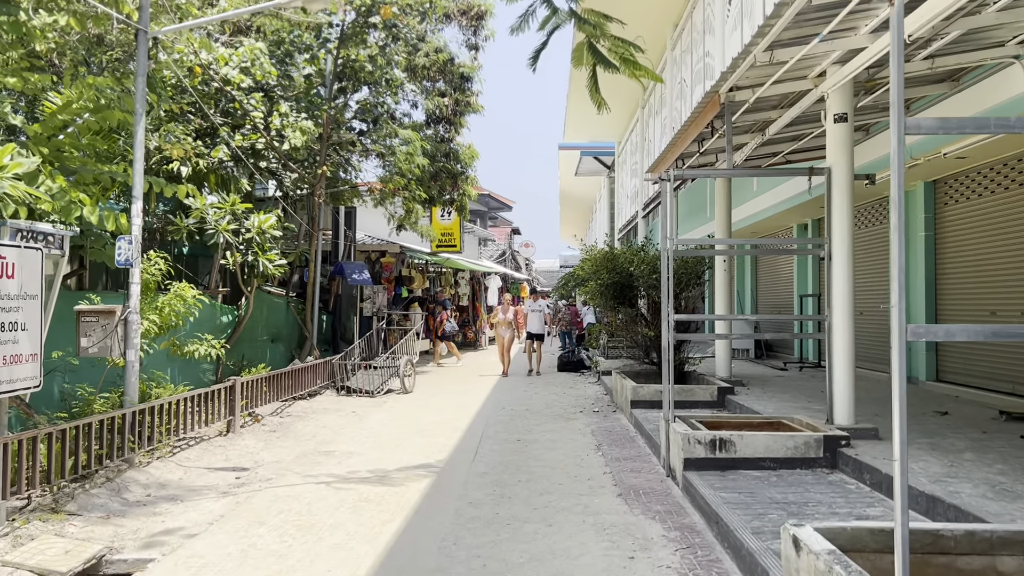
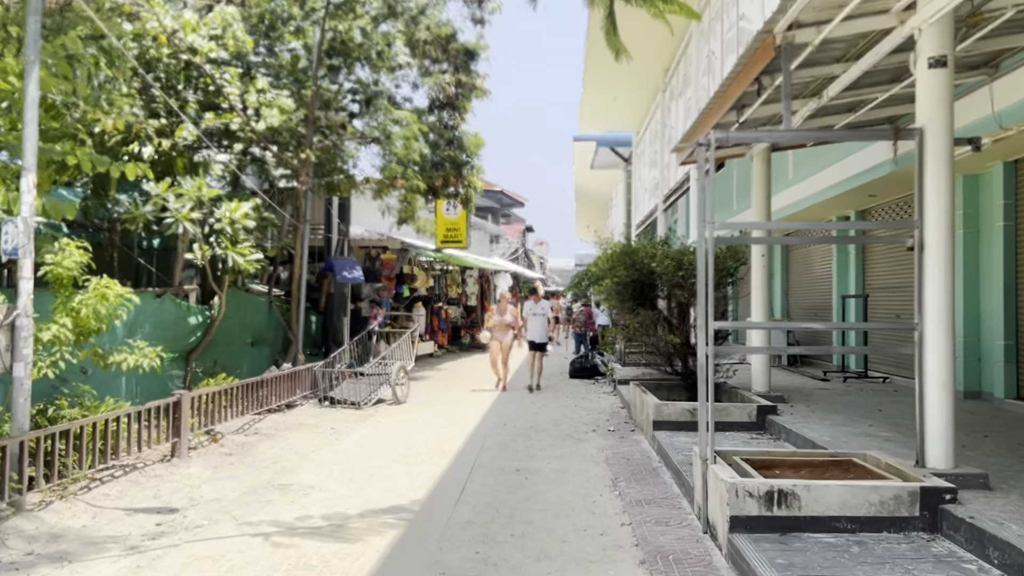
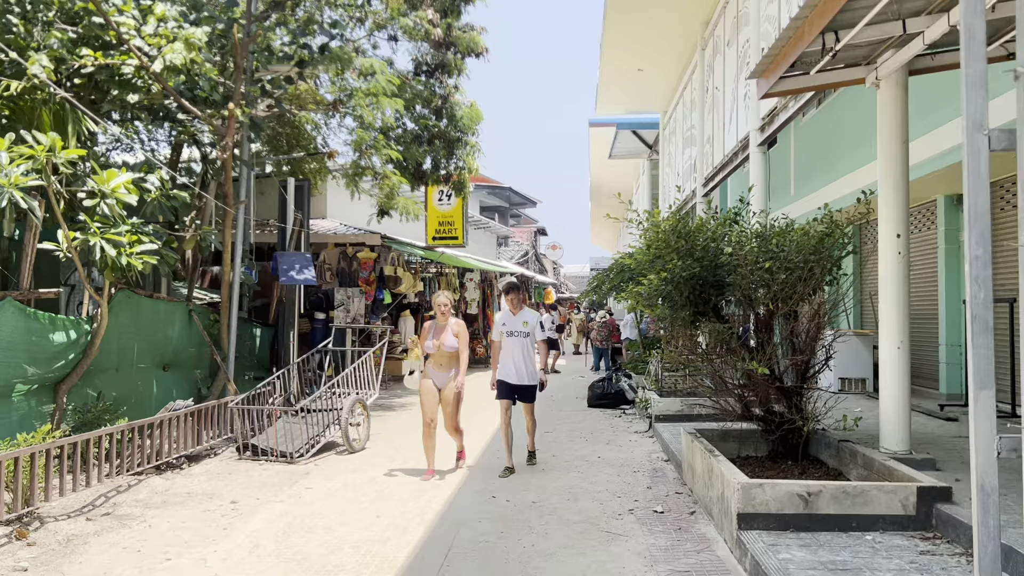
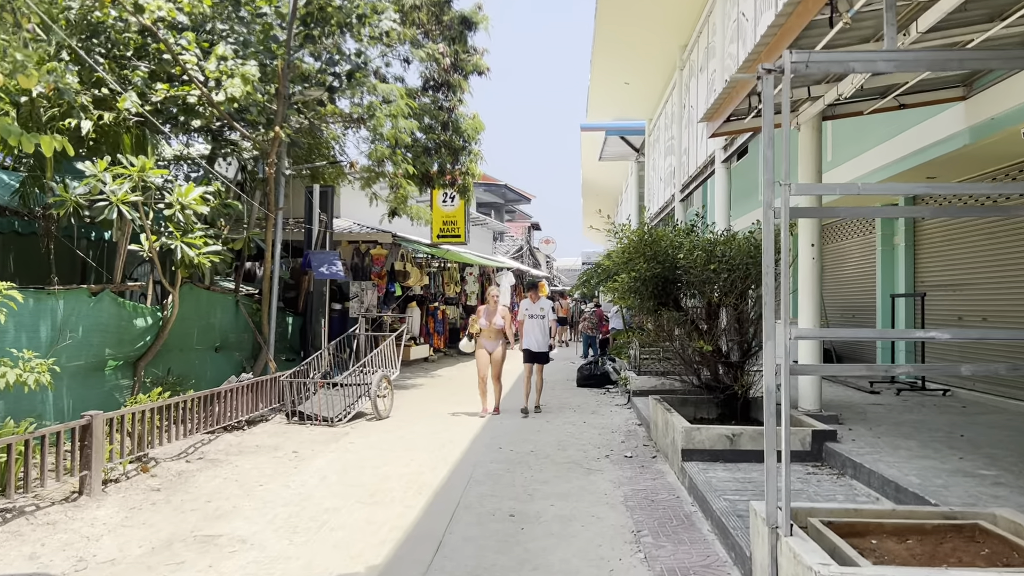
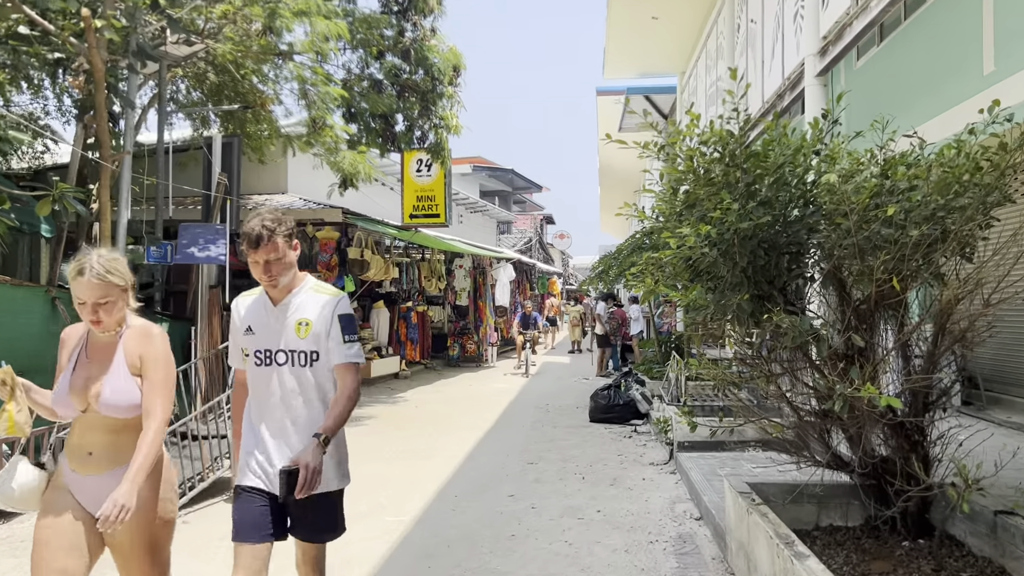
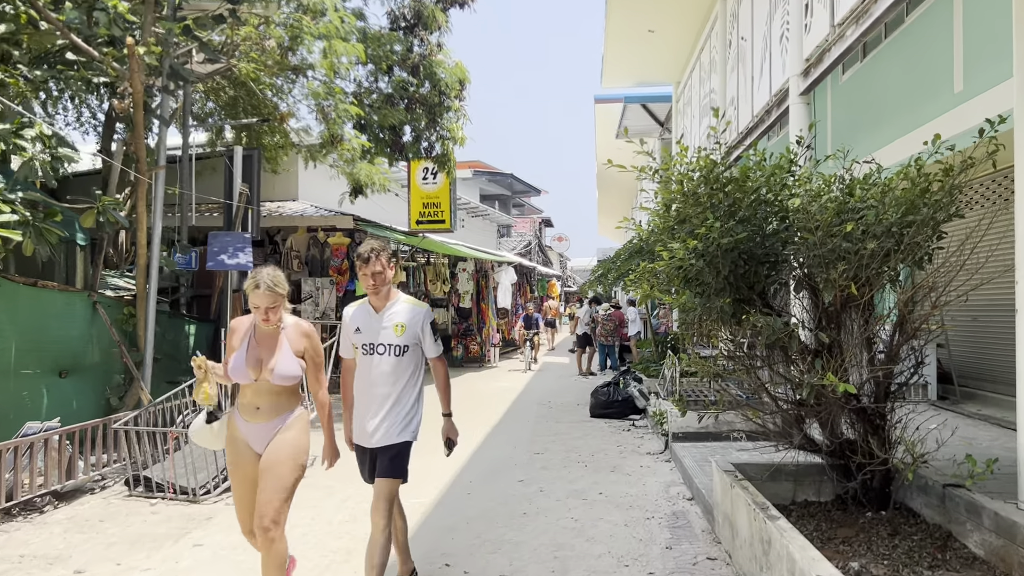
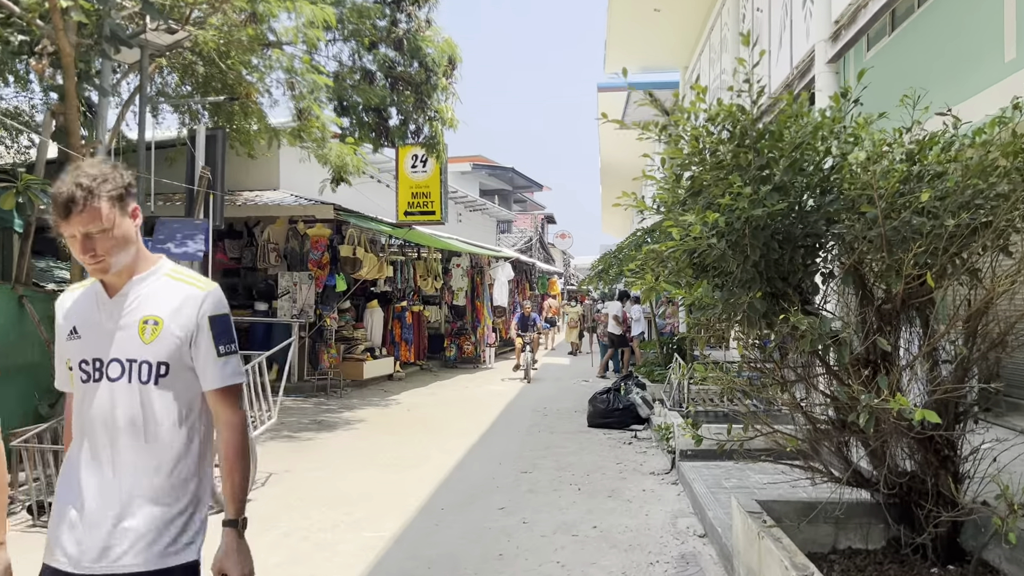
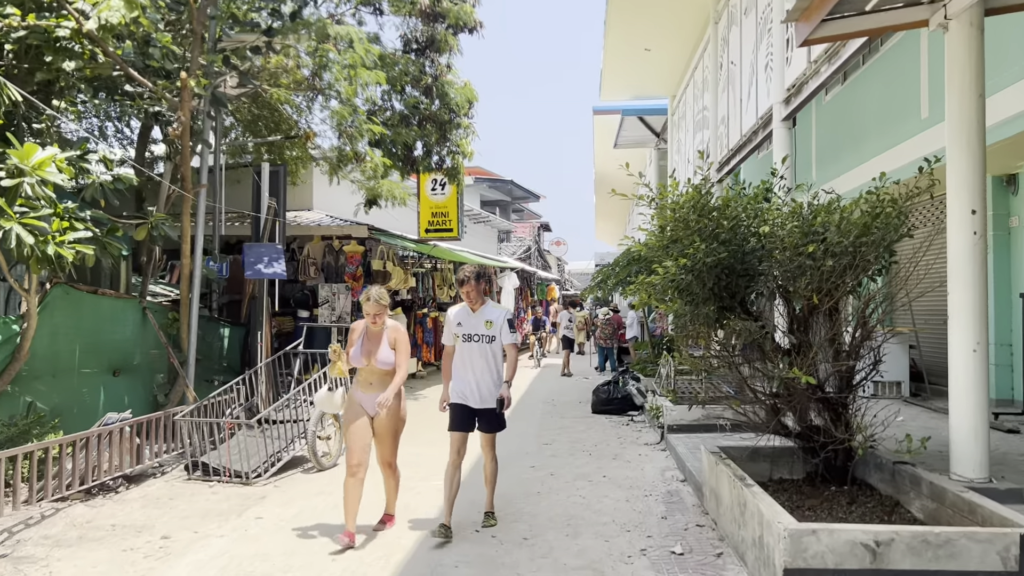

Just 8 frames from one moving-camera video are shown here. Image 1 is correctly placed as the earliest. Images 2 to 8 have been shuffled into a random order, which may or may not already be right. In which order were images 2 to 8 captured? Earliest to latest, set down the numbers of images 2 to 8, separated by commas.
2, 4, 3, 8, 6, 5, 7
